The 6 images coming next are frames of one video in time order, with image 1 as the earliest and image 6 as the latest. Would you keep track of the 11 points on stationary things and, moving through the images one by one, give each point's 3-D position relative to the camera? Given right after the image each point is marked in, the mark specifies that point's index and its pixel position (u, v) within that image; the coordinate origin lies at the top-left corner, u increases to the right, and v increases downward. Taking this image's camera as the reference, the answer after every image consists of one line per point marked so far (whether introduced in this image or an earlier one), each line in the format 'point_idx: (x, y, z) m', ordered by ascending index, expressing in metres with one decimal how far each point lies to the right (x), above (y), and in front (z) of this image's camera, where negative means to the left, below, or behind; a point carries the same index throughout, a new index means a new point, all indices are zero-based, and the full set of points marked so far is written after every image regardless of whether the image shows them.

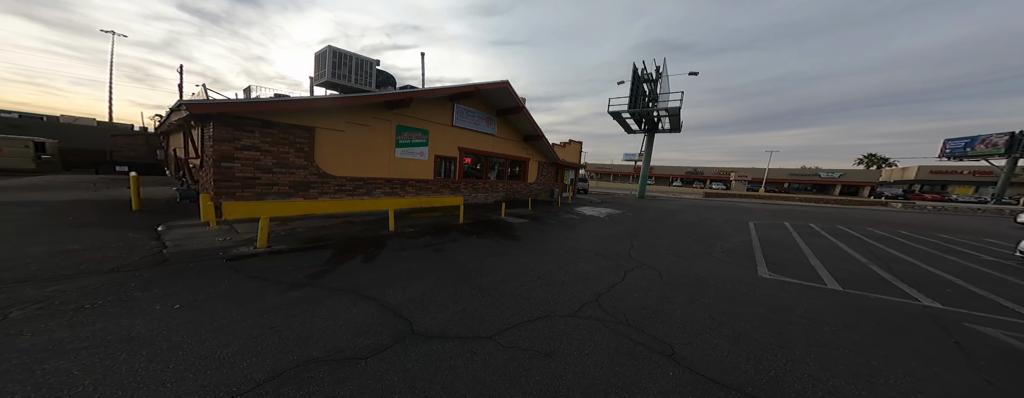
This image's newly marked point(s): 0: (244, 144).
0: (-7.6, +1.5, +7.3) m
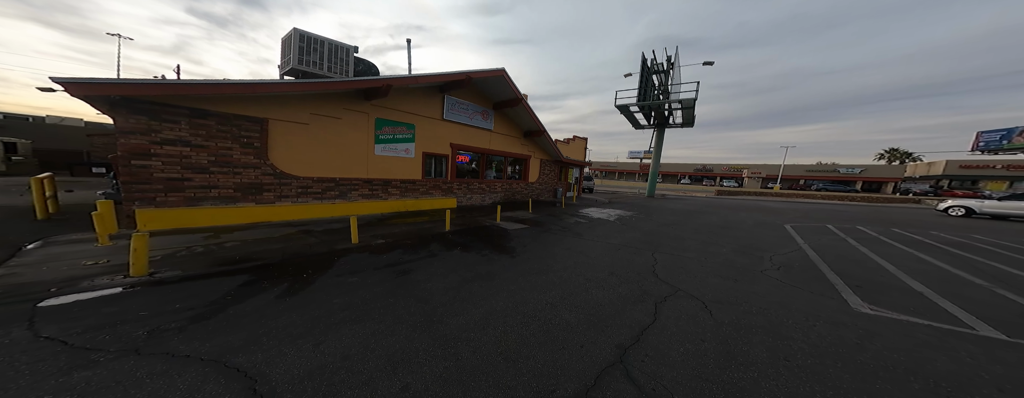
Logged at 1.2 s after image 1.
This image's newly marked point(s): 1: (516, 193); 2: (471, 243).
0: (-7.8, +1.4, +5.8) m
1: (-0.2, +0.5, +16.1) m
2: (-1.2, -1.2, +7.0) m
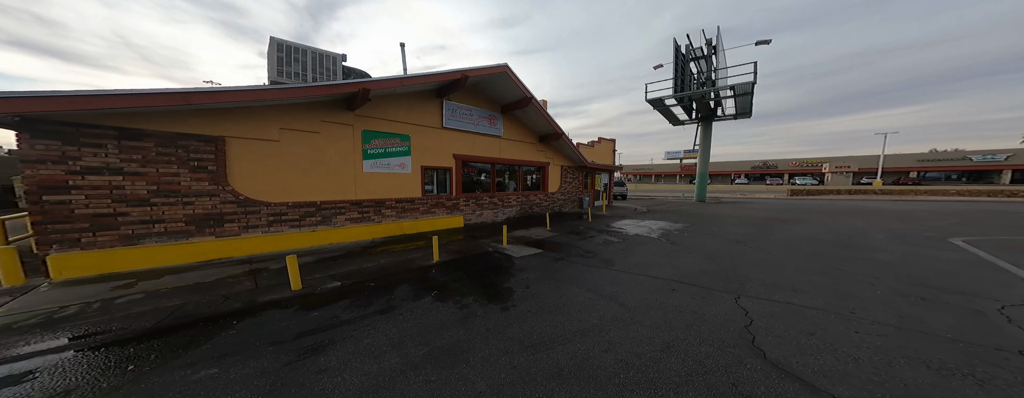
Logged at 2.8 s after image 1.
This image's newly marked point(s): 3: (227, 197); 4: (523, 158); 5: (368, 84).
0: (-8.0, +0.7, +5.0) m
1: (+1.0, -0.3, +14.1) m
2: (-1.1, -1.7, +5.1) m
3: (-7.0, +0.1, +6.6) m
4: (+0.4, +2.1, +13.2) m
5: (-4.2, +3.3, +7.7) m
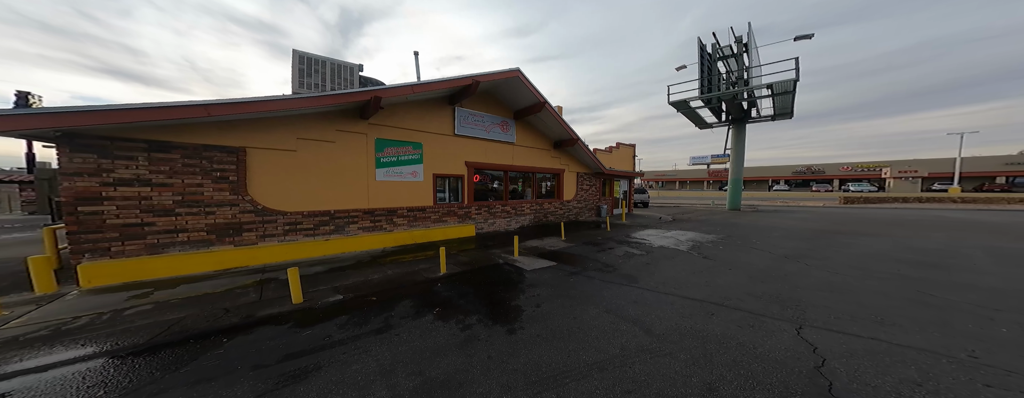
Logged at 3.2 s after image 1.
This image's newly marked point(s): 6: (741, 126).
0: (-7.9, +0.5, +5.3) m
1: (+1.9, -0.7, +13.6) m
2: (-1.0, -1.9, +4.8) m
3: (-6.8, -0.2, +6.7) m
4: (+1.2, +1.7, +12.8) m
5: (-3.8, +3.1, +7.7) m
6: (+17.2, +5.4, +19.5) m
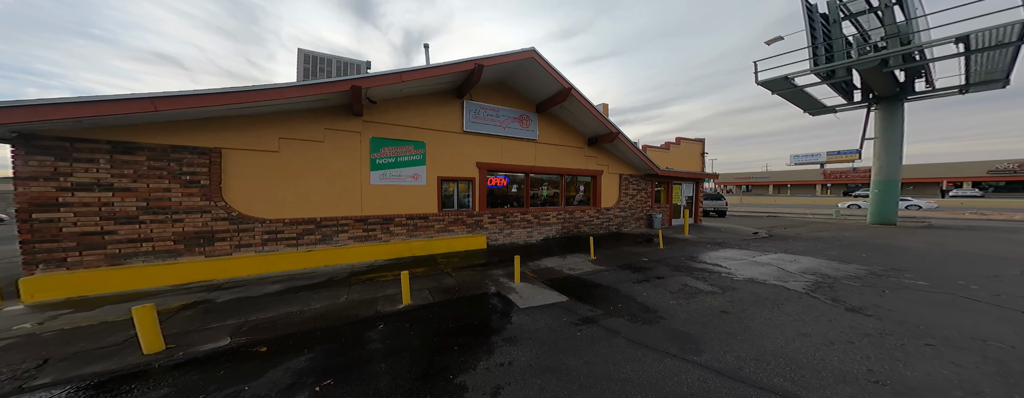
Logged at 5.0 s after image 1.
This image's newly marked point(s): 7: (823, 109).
0: (-8.2, +0.3, +5.0) m
1: (+3.1, -1.0, +11.0) m
2: (-1.6, -1.9, +3.0) m
3: (-6.8, -0.3, +6.1) m
4: (+2.2, +1.4, +10.5) m
5: (-3.8, +2.9, +6.6) m
6: (+19.3, +5.1, +13.8) m
7: (+16.0, +5.0, +13.9) m
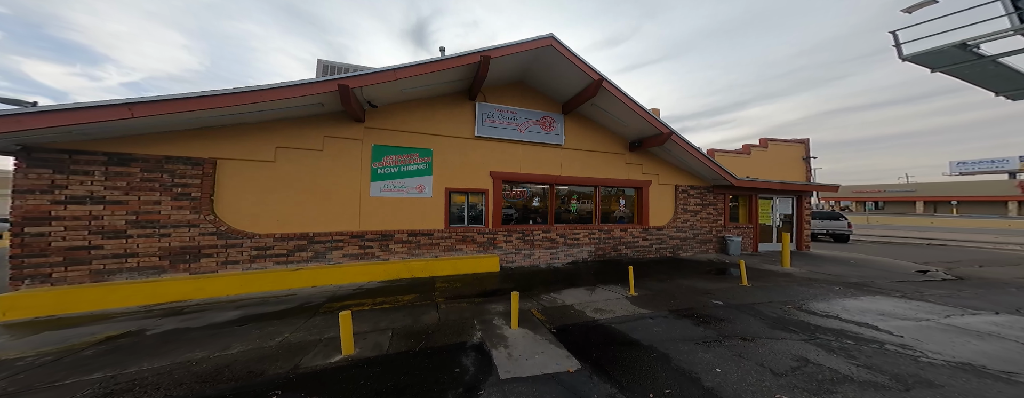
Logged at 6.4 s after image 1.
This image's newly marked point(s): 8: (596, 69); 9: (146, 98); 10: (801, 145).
0: (-8.3, +0.1, +5.0) m
1: (+3.9, -1.5, +8.7) m
2: (-2.2, -1.9, +1.6) m
3: (-6.7, -0.6, +5.8) m
4: (+3.0, +1.0, +8.5) m
5: (-3.6, +2.7, +5.9) m
6: (+20.3, +4.7, +8.7) m
7: (+17.2, +4.5, +9.5) m
8: (+2.3, +3.8, +6.8) m
9: (-6.8, +1.9, +5.0) m
10: (+12.7, +2.6, +11.6) m
